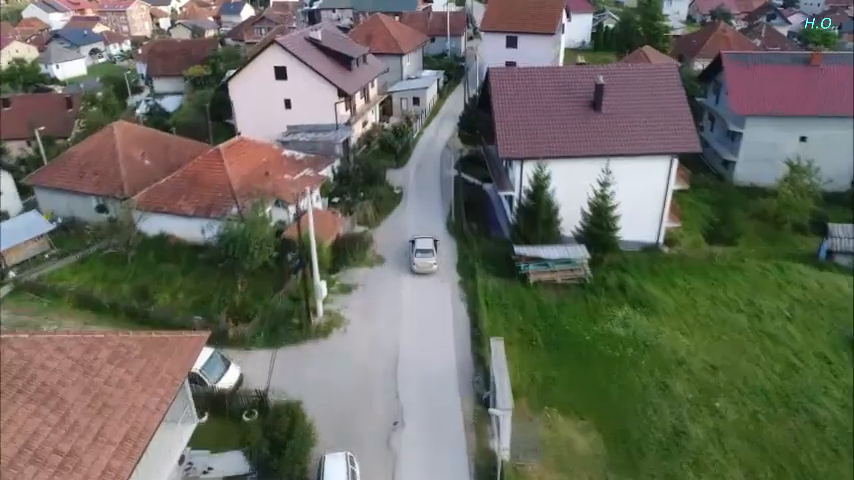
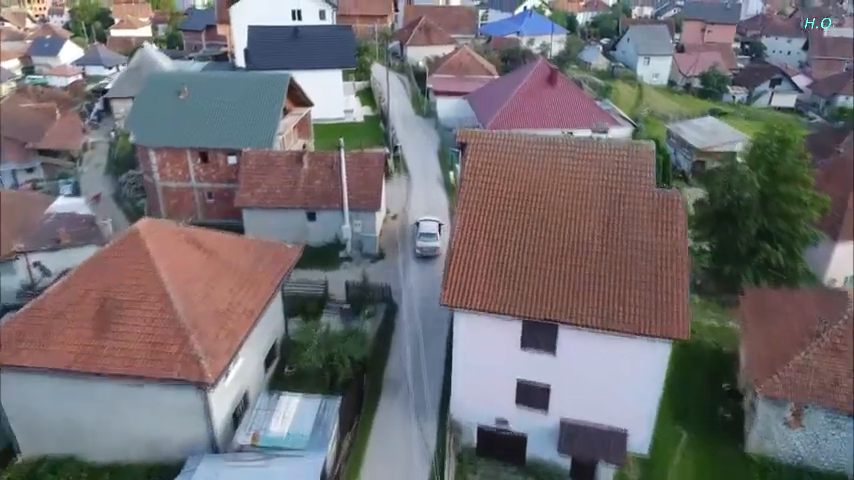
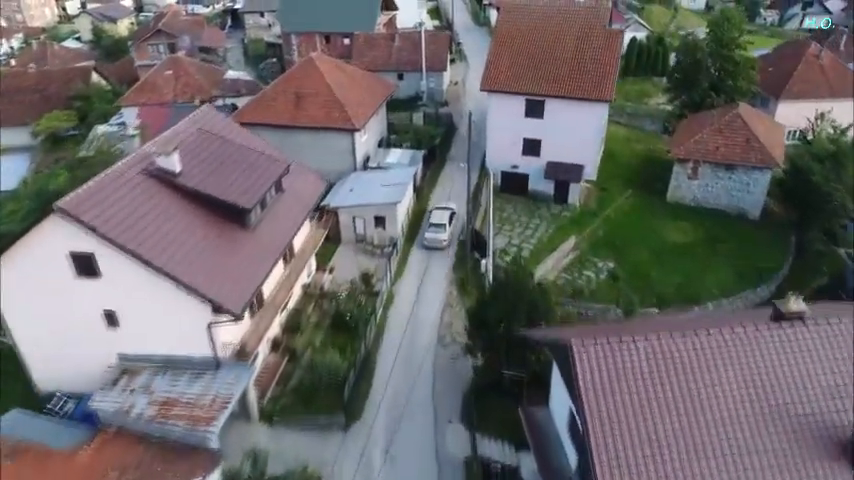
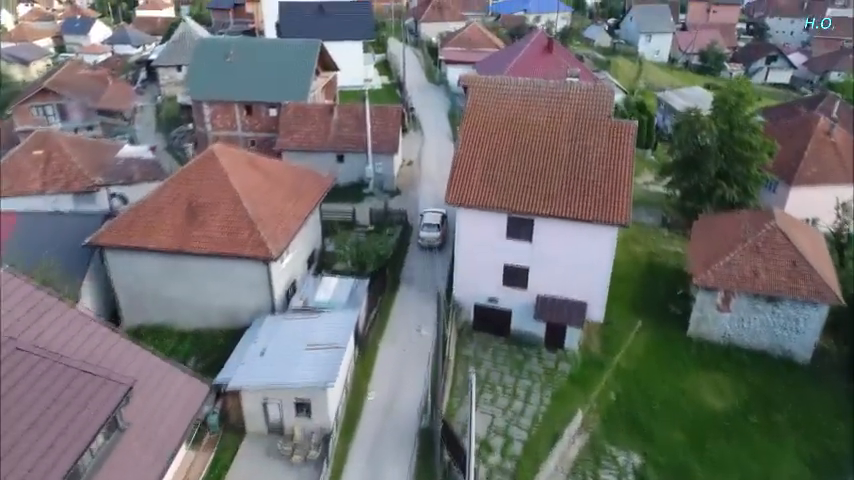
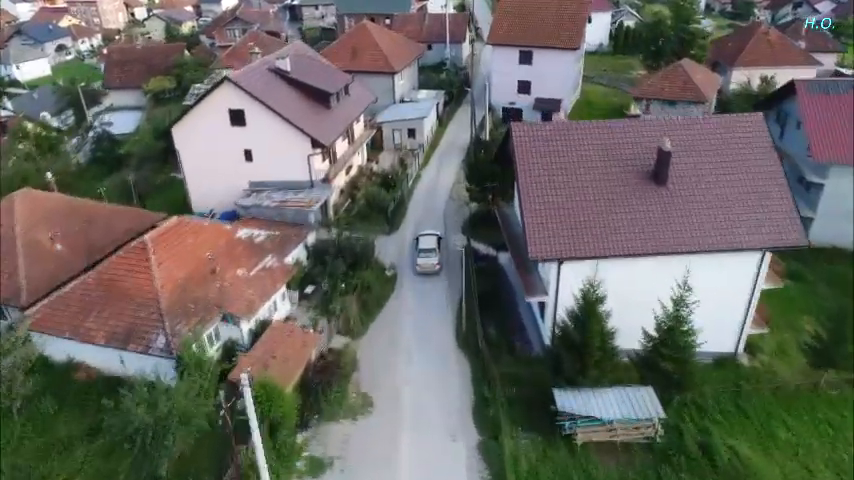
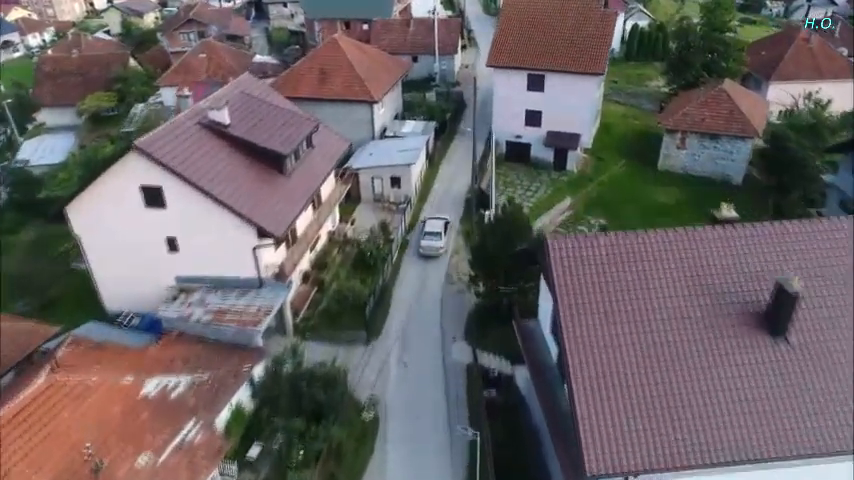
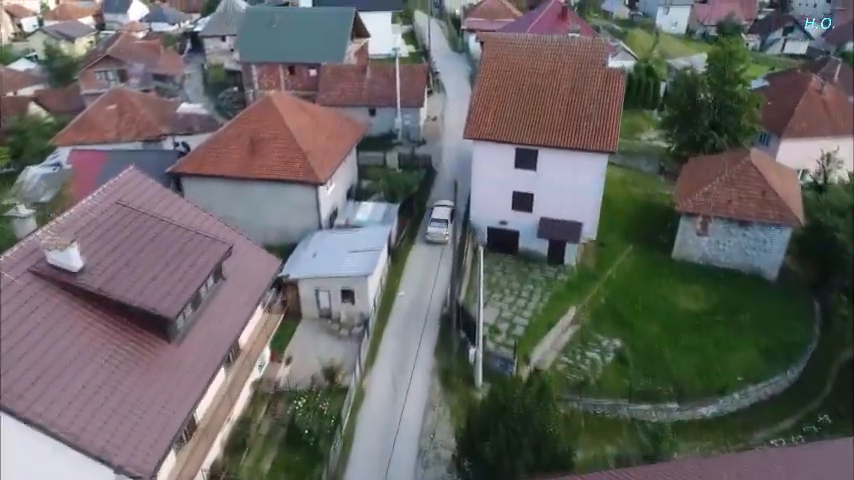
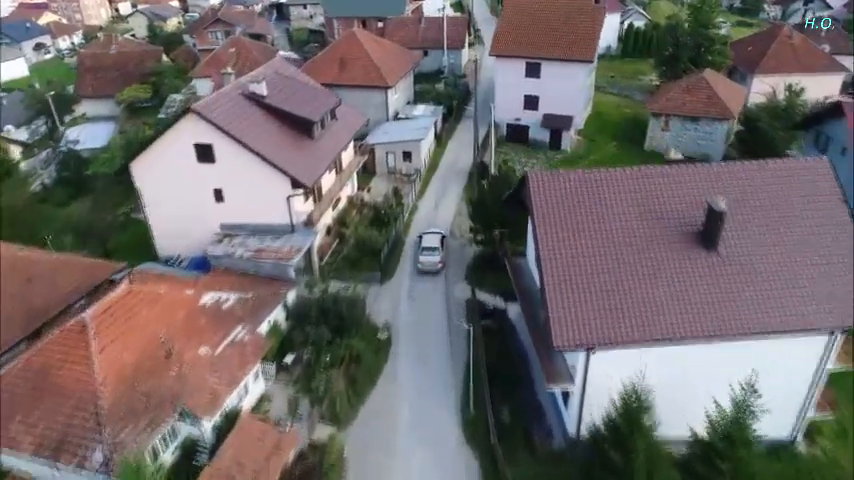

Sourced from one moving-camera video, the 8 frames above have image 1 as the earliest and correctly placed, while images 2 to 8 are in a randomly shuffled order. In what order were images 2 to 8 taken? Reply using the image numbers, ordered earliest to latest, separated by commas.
5, 8, 6, 3, 7, 4, 2
